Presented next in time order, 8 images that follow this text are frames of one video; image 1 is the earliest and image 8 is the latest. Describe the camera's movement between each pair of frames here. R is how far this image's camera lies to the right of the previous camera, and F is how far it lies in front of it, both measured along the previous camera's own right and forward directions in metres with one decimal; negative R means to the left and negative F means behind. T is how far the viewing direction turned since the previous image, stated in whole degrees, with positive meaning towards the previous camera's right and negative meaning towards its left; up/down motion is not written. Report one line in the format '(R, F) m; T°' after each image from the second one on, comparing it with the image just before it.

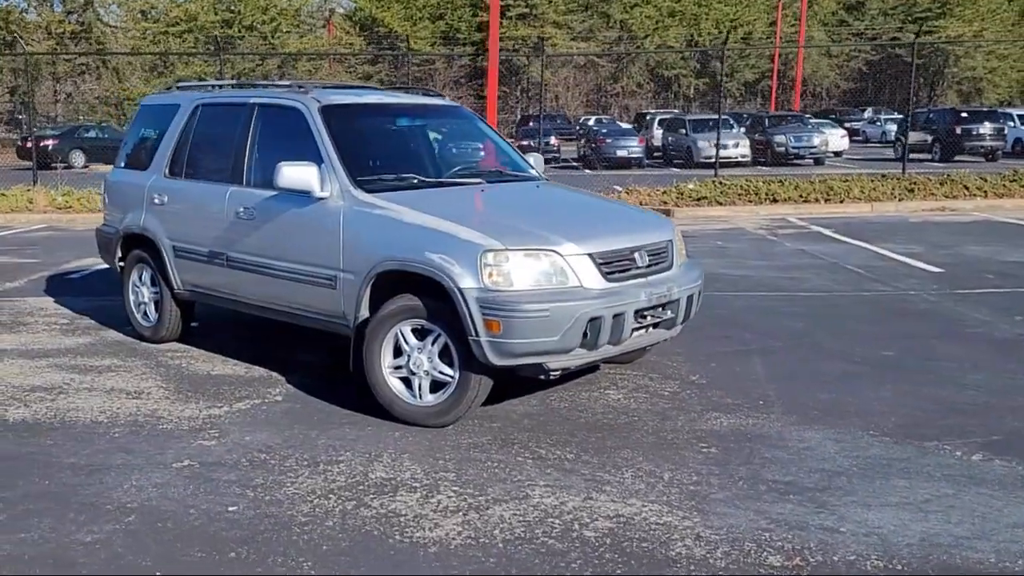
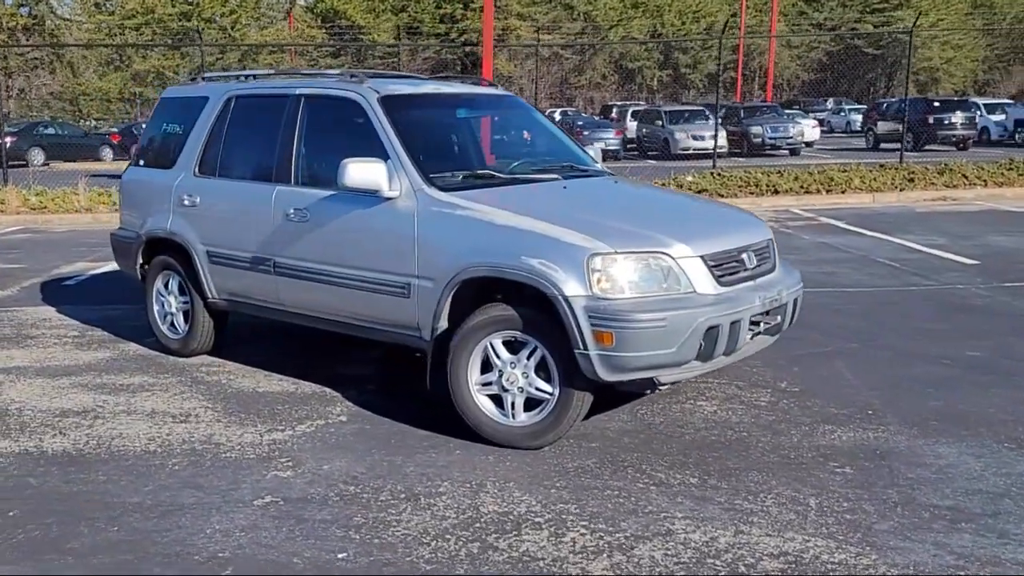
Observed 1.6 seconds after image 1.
(-0.8, +0.6) m; +2°
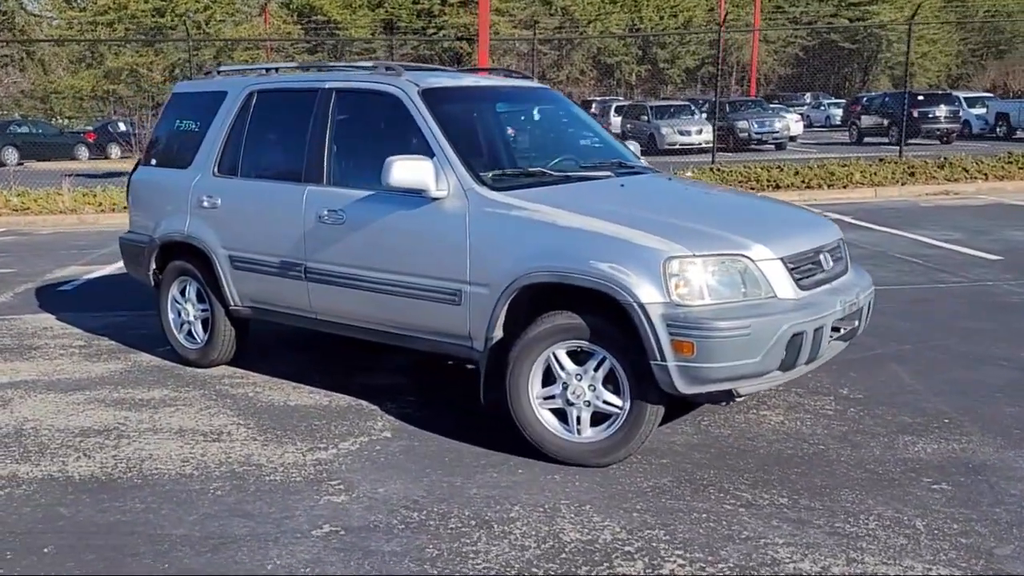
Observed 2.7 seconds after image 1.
(-0.5, +0.4) m; +1°
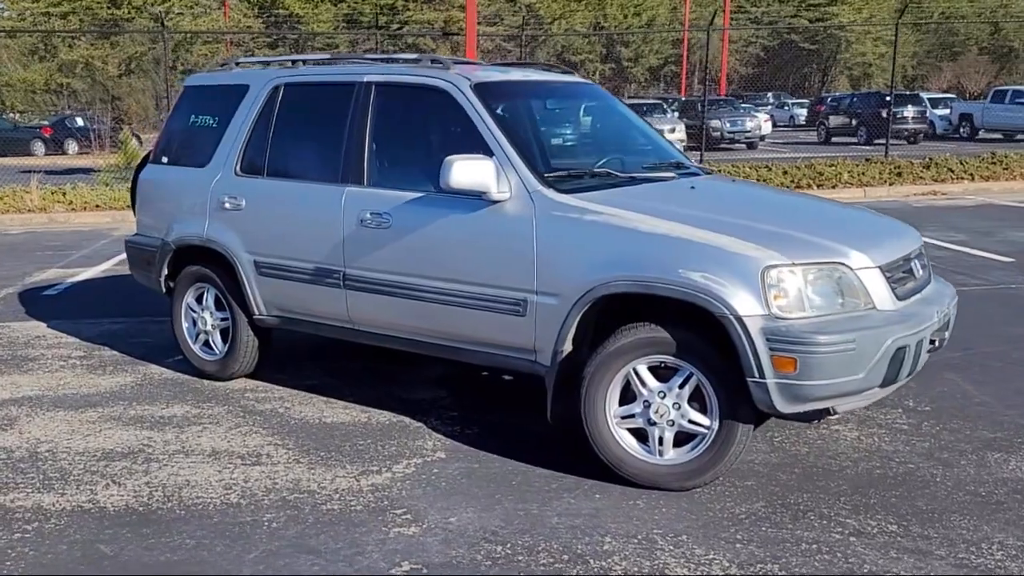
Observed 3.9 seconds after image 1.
(-0.6, +0.4) m; +3°
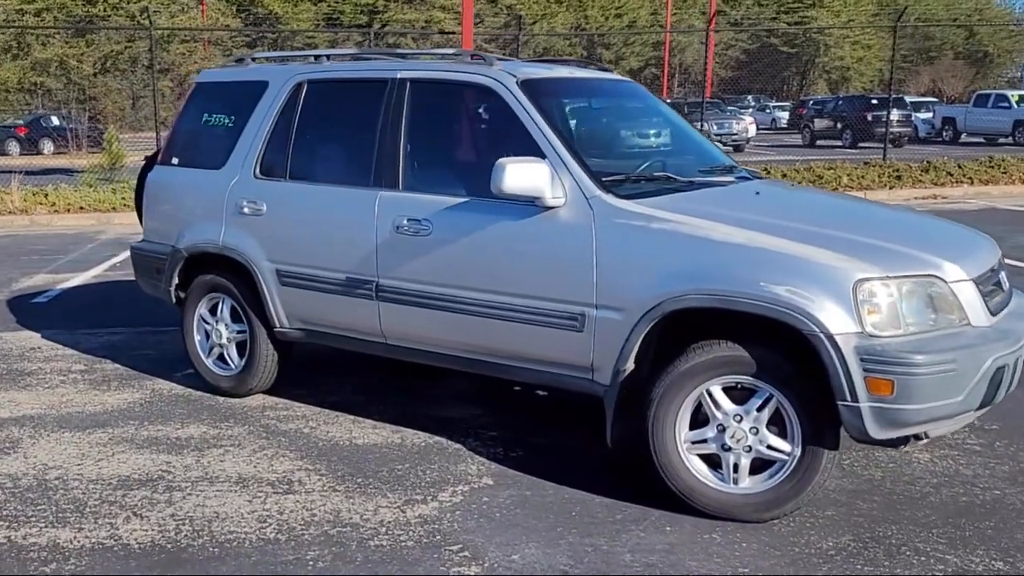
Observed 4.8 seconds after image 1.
(-0.4, +0.4) m; +1°
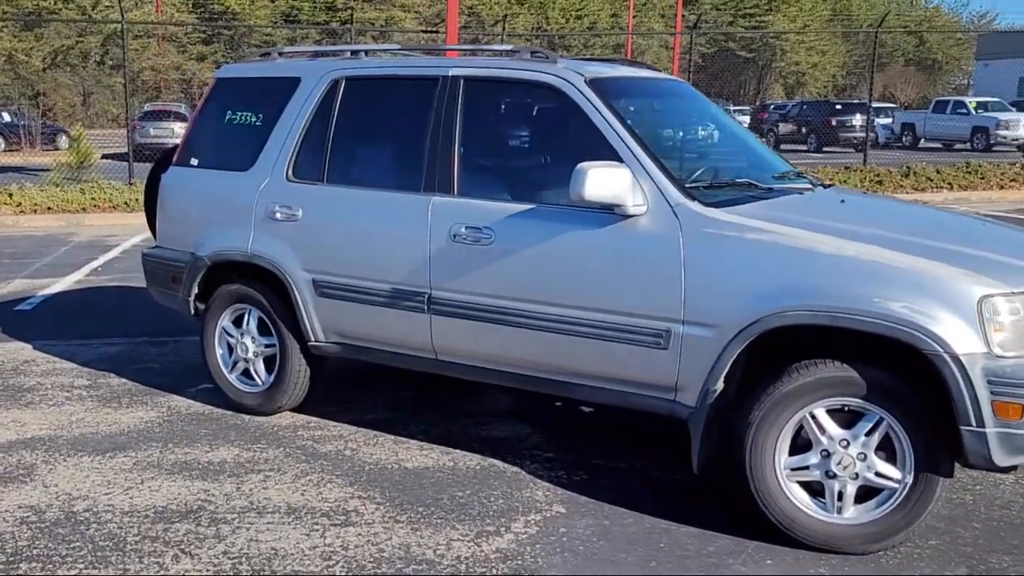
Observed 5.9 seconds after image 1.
(-0.6, +0.4) m; +3°
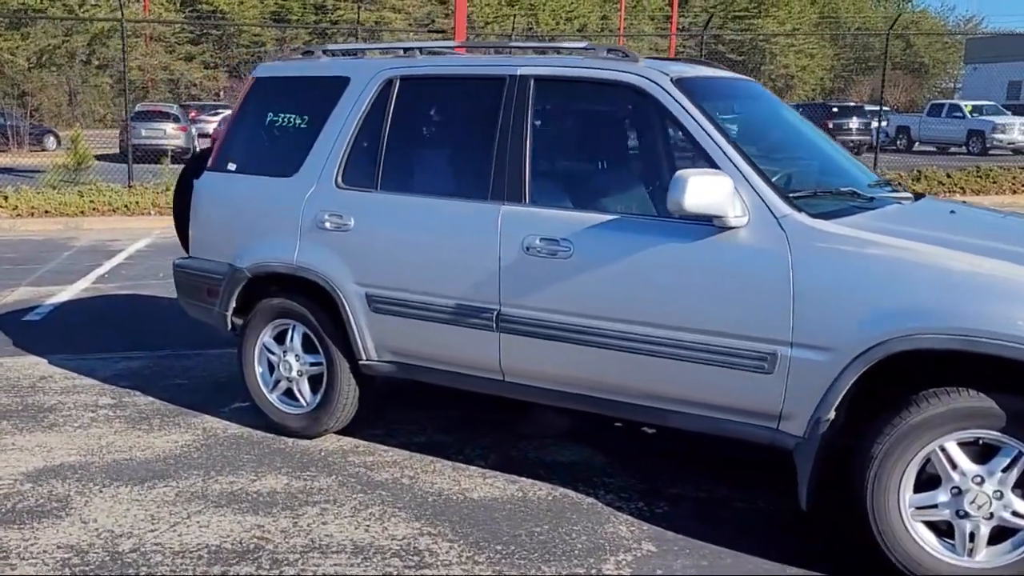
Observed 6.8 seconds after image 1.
(-0.4, +0.4) m; +1°
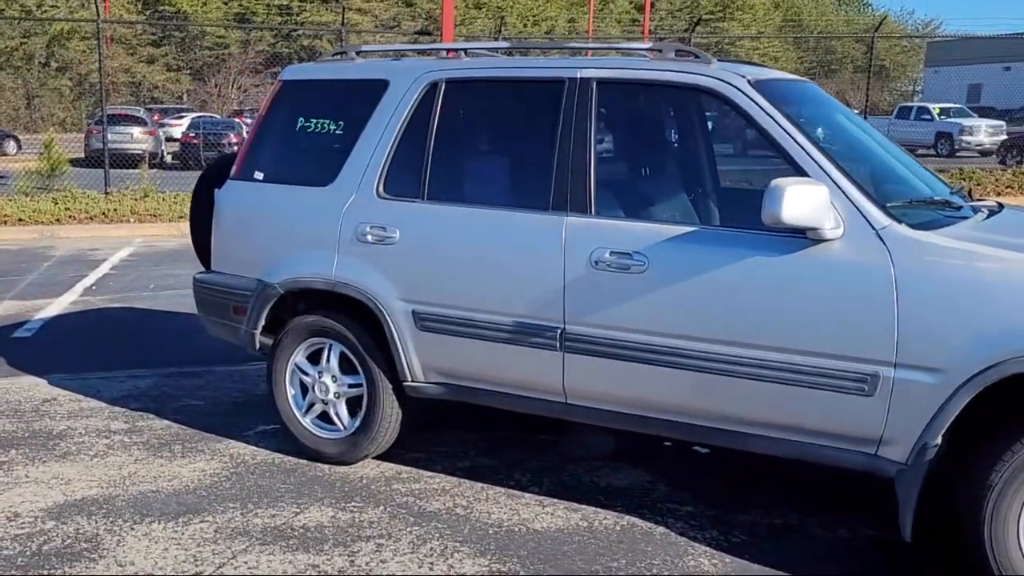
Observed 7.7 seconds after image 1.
(-0.5, +0.3) m; +2°
